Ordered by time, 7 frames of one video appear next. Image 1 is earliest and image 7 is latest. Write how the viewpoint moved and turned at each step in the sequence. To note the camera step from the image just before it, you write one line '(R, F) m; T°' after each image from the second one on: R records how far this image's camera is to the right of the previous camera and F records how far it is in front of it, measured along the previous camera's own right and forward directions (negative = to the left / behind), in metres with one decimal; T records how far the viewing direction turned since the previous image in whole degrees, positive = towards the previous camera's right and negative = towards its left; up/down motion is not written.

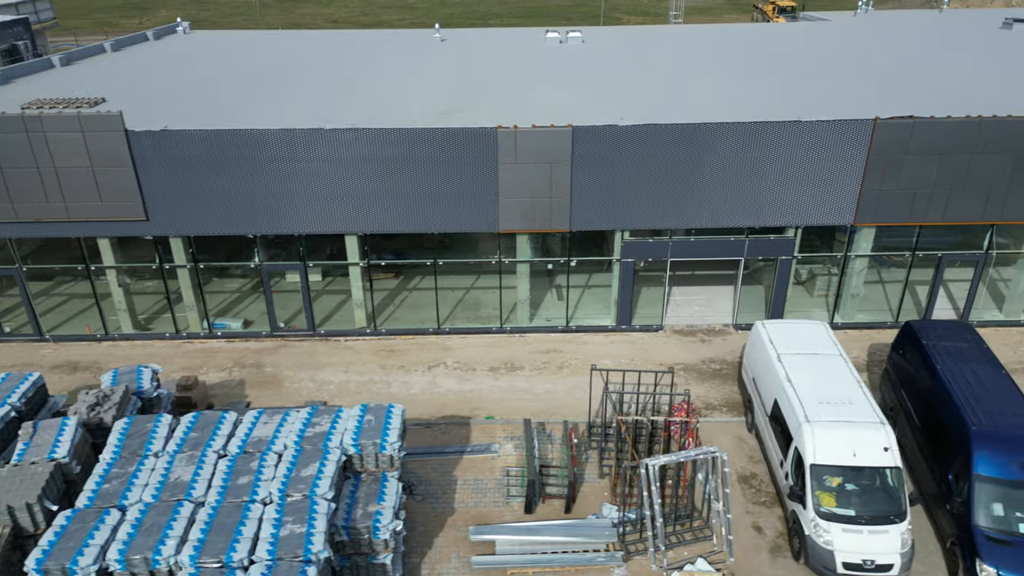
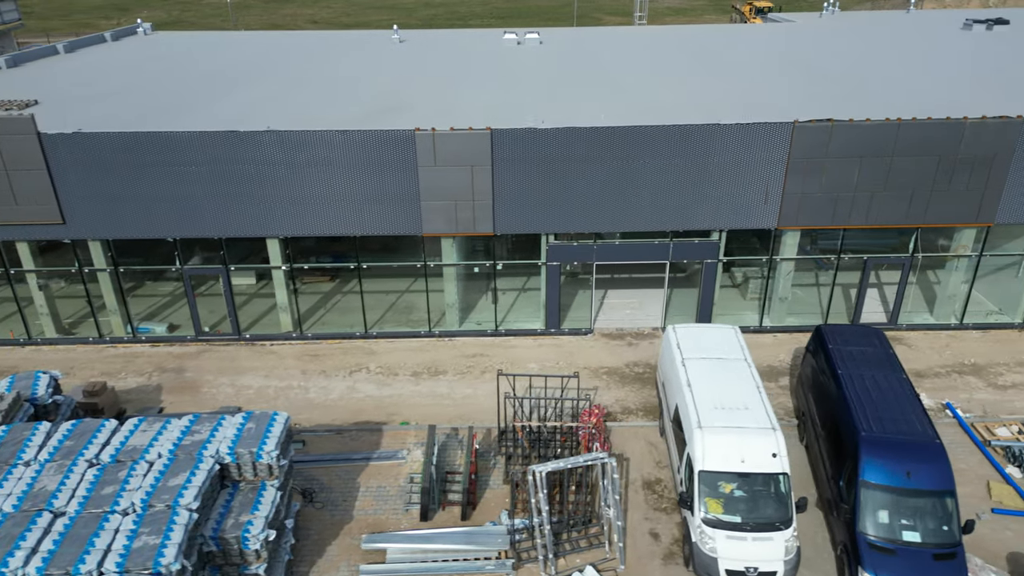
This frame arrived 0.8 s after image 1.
(+1.7, +0.1) m; 0°
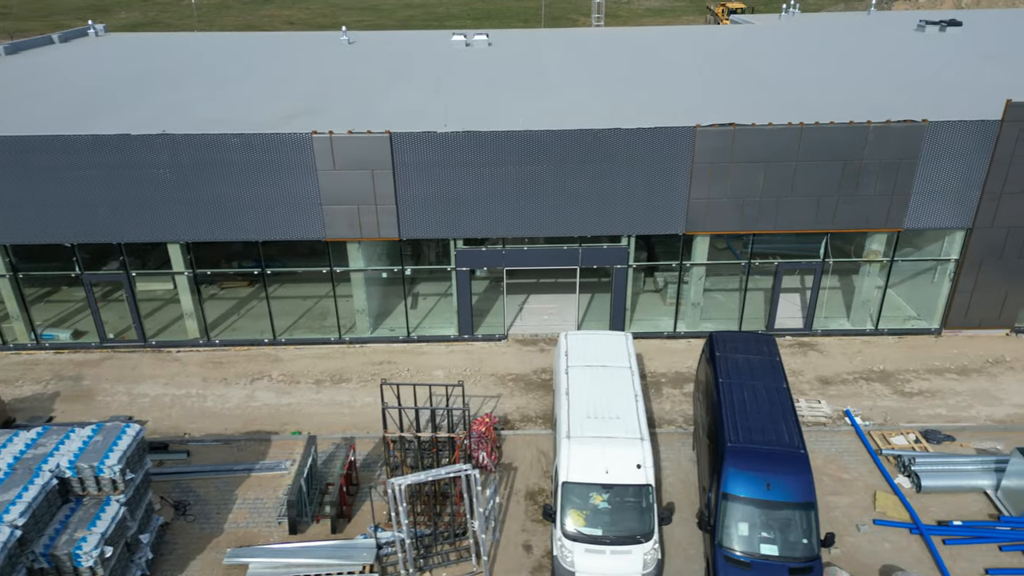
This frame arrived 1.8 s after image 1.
(+2.1, +0.2) m; 0°
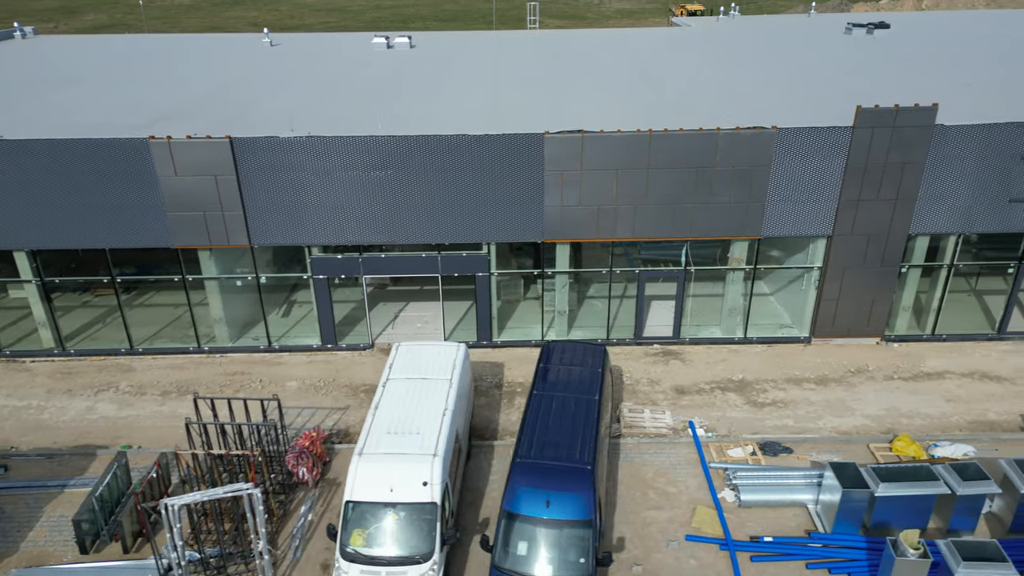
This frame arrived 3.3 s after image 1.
(+3.1, +0.3) m; 0°
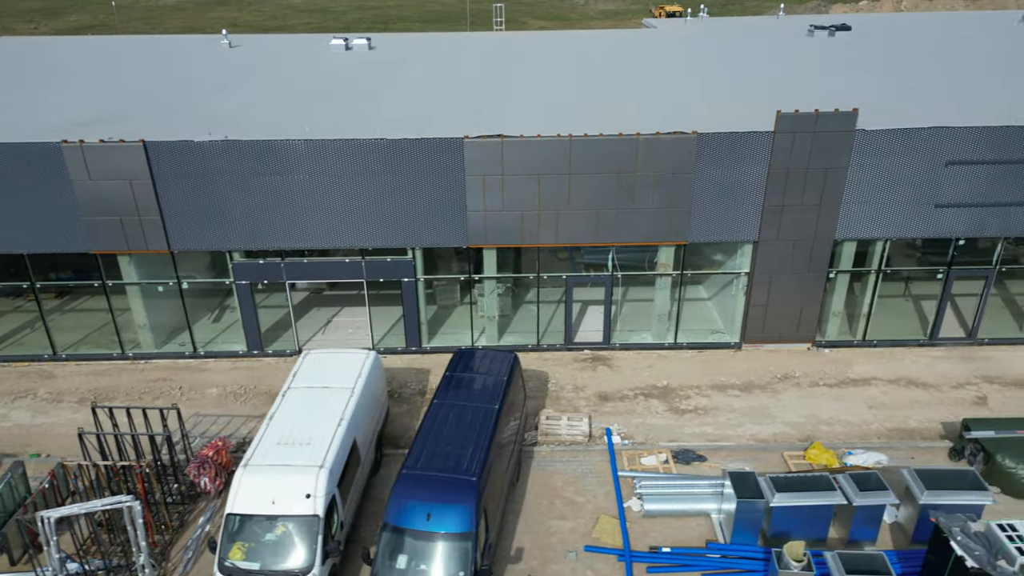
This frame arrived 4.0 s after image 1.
(+1.6, +0.2) m; 0°
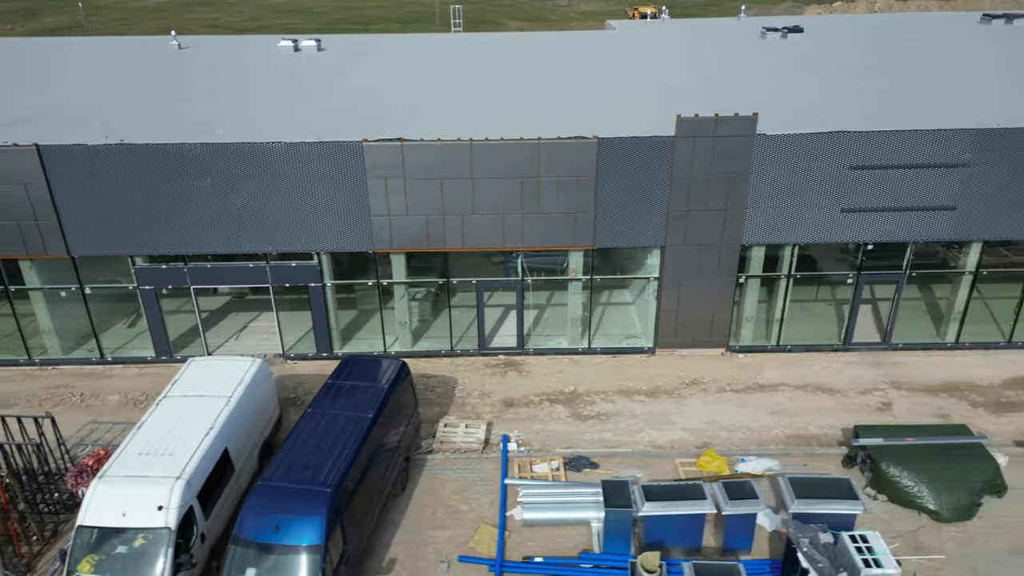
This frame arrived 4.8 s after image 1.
(+2.0, +0.1) m; 0°
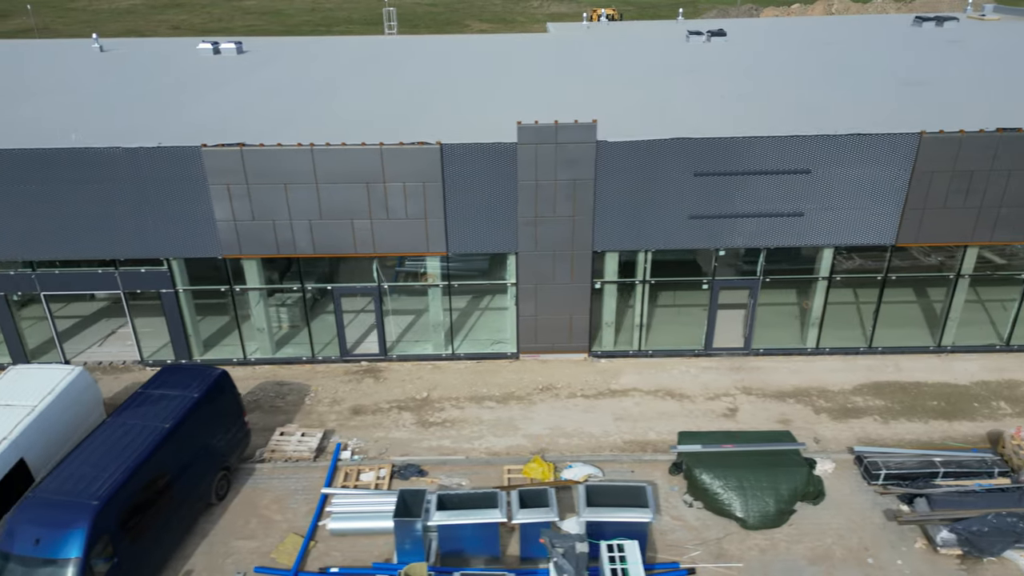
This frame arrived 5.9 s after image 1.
(+3.1, 0.0) m; 0°
